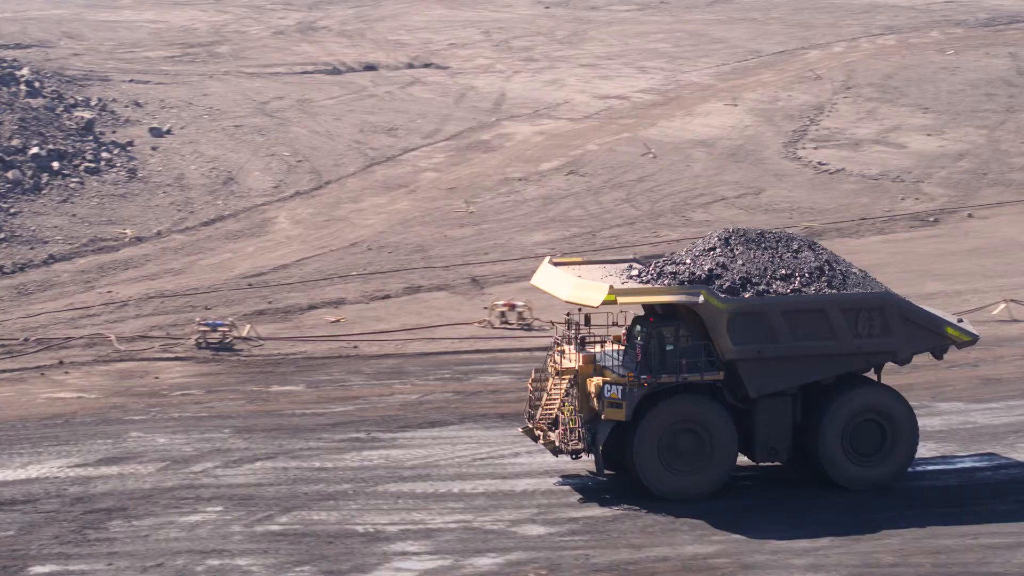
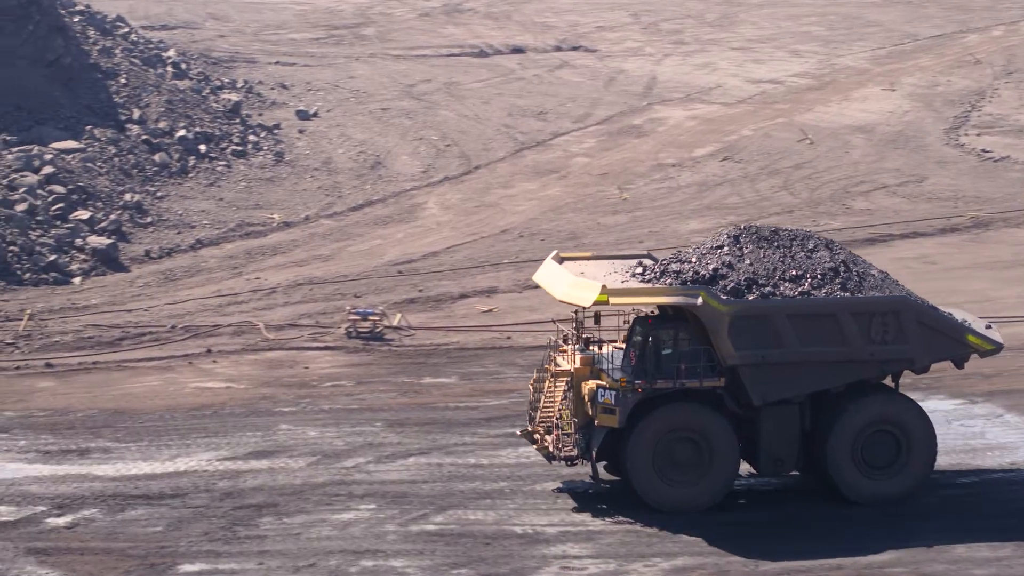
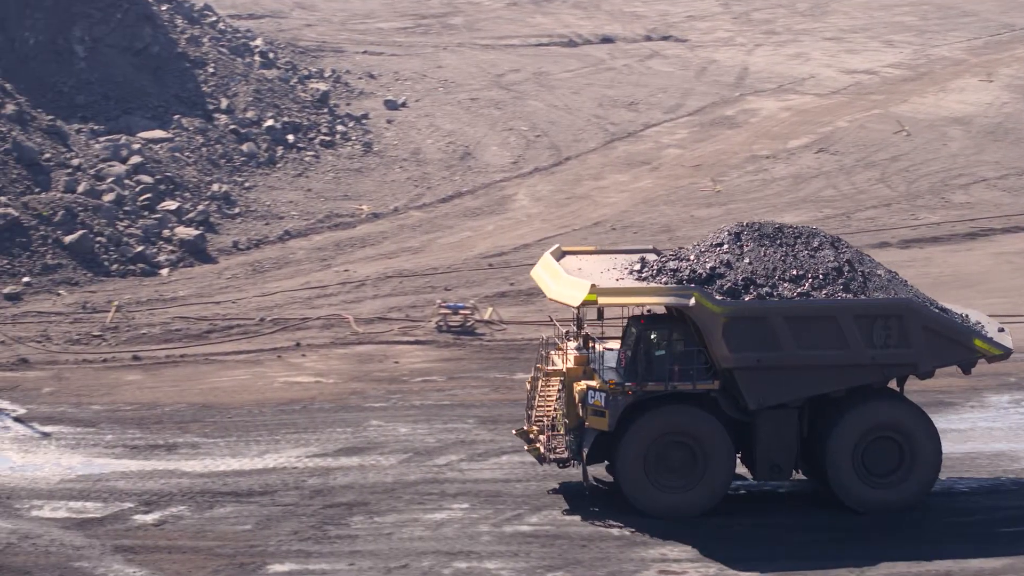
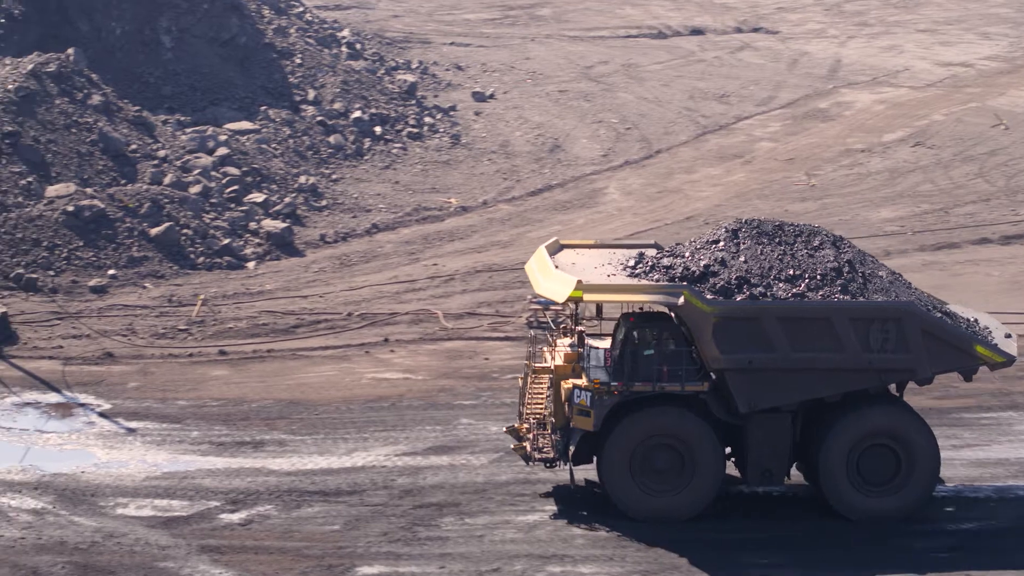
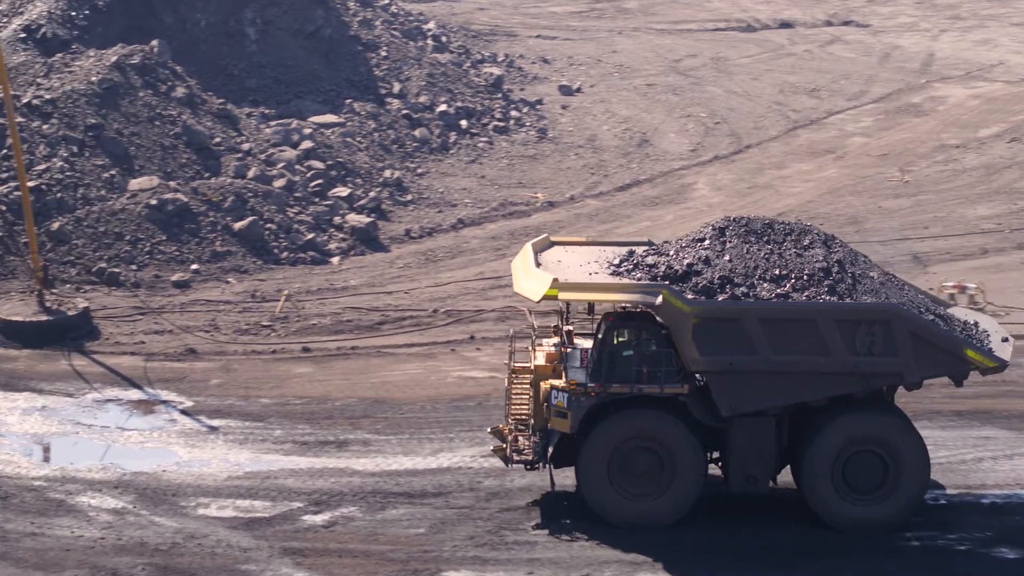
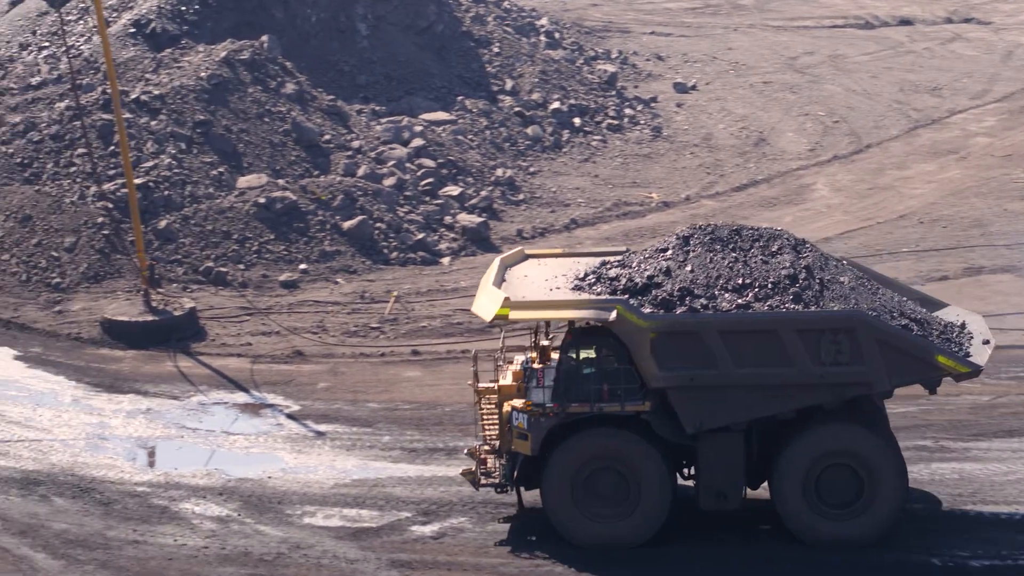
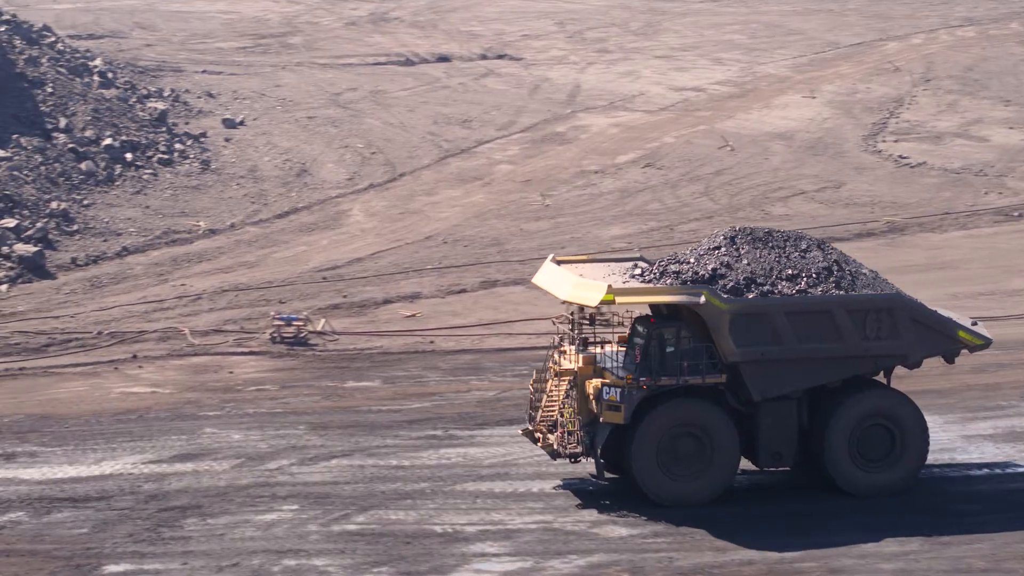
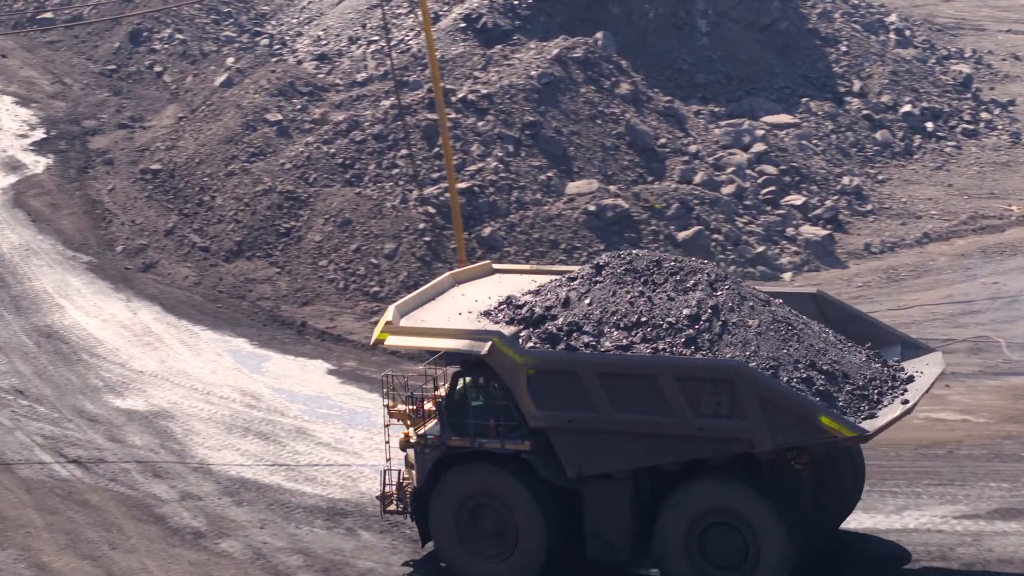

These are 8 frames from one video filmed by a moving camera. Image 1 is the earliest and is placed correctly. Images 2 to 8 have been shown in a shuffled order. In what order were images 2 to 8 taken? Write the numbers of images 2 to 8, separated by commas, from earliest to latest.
7, 2, 3, 4, 5, 6, 8
